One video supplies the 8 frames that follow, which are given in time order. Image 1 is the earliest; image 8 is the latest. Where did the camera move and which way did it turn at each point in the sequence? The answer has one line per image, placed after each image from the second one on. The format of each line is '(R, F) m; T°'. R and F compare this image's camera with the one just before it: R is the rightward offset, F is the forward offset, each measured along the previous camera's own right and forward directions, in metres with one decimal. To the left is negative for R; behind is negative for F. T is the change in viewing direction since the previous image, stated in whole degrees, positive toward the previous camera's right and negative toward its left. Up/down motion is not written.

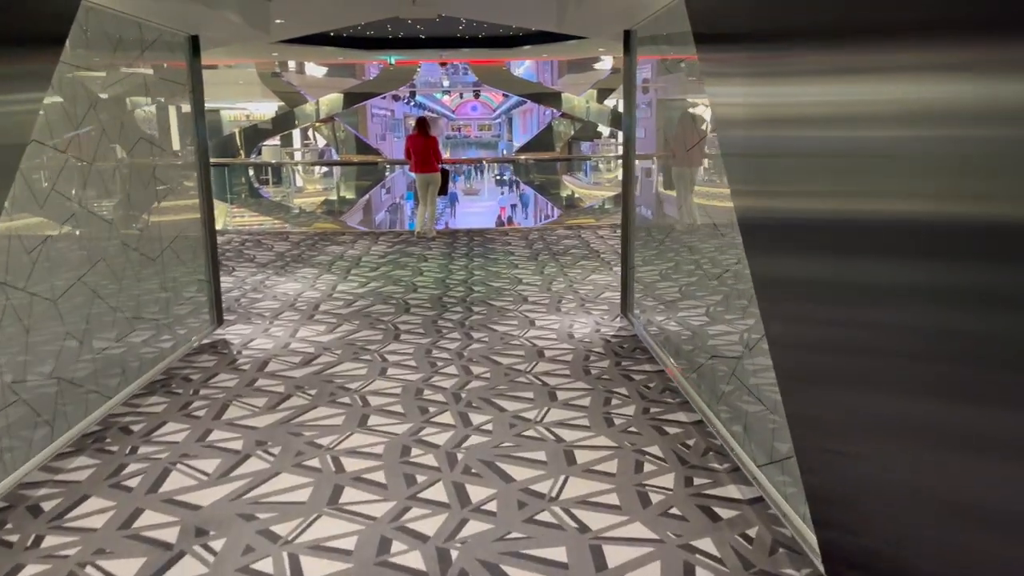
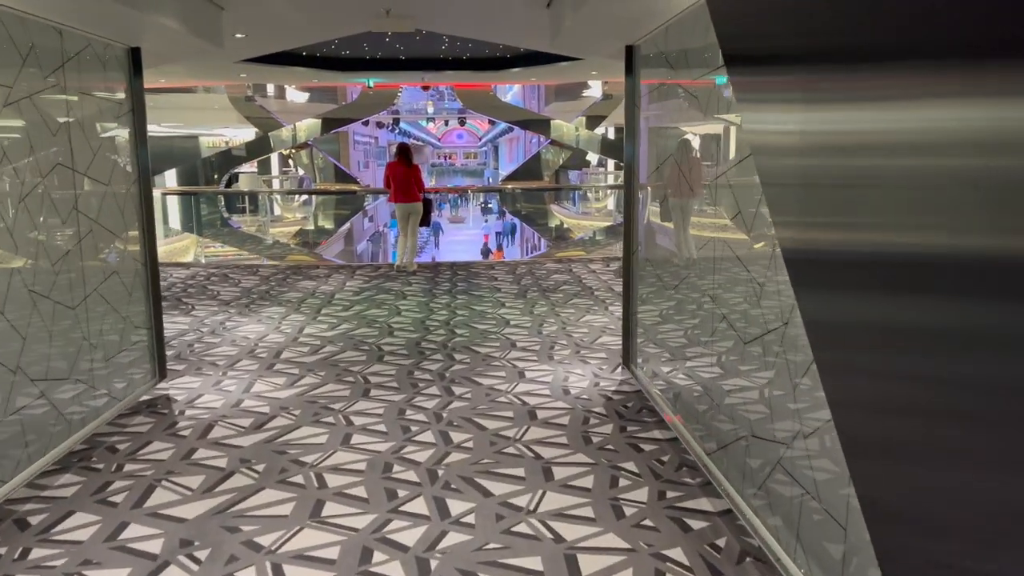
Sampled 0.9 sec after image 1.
(0.0, +0.7) m; +1°
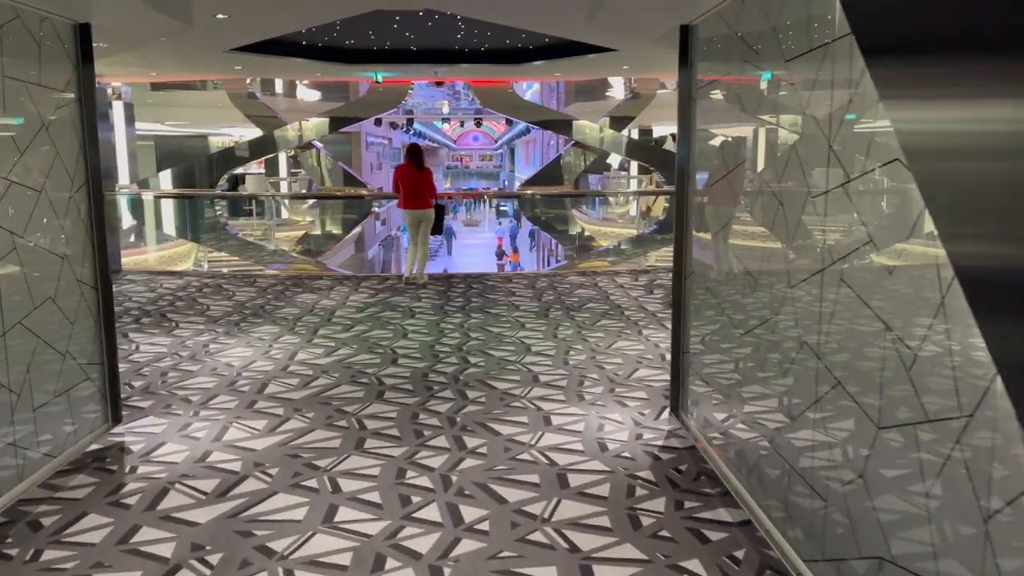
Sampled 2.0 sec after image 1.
(-0.1, +0.9) m; -1°
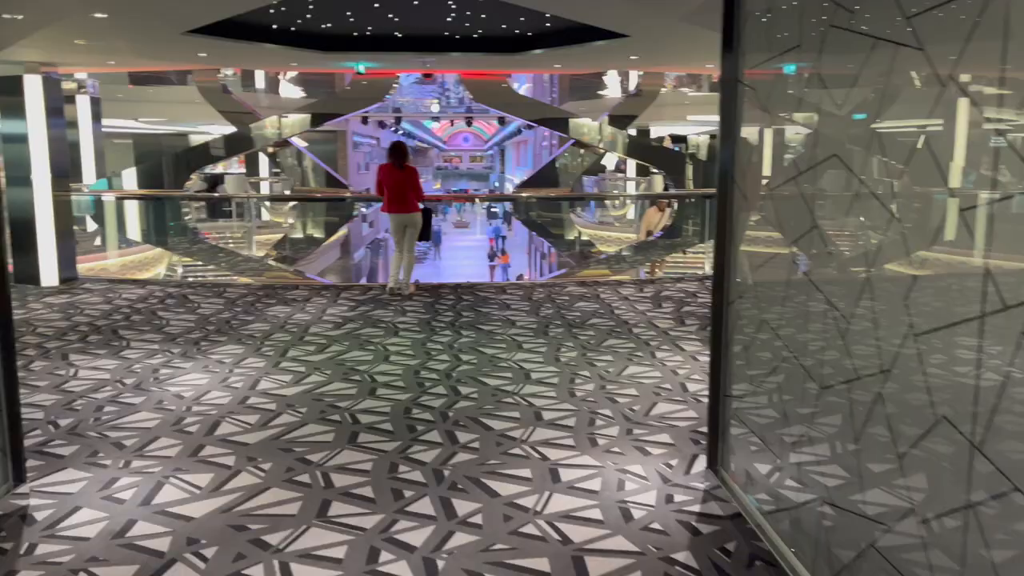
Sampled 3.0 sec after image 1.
(-0.1, +0.8) m; +1°
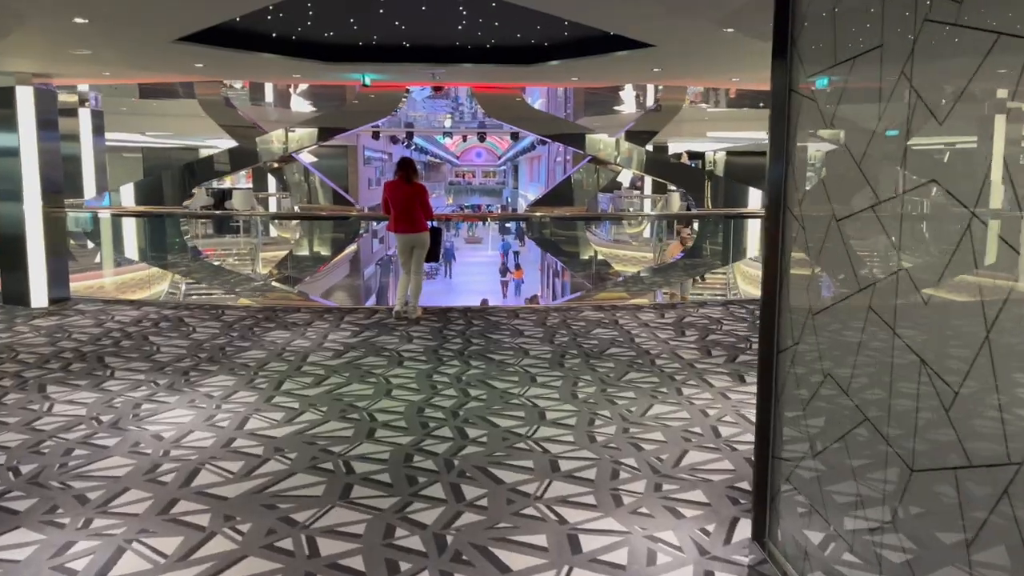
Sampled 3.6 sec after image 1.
(0.0, +0.5) m; -1°
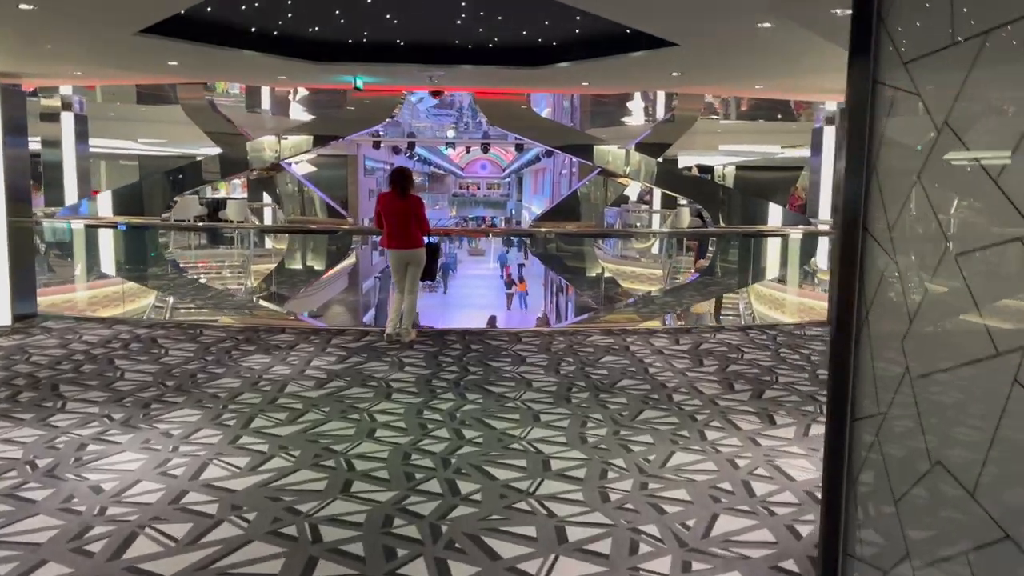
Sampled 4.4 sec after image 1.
(0.0, +0.6) m; 0°
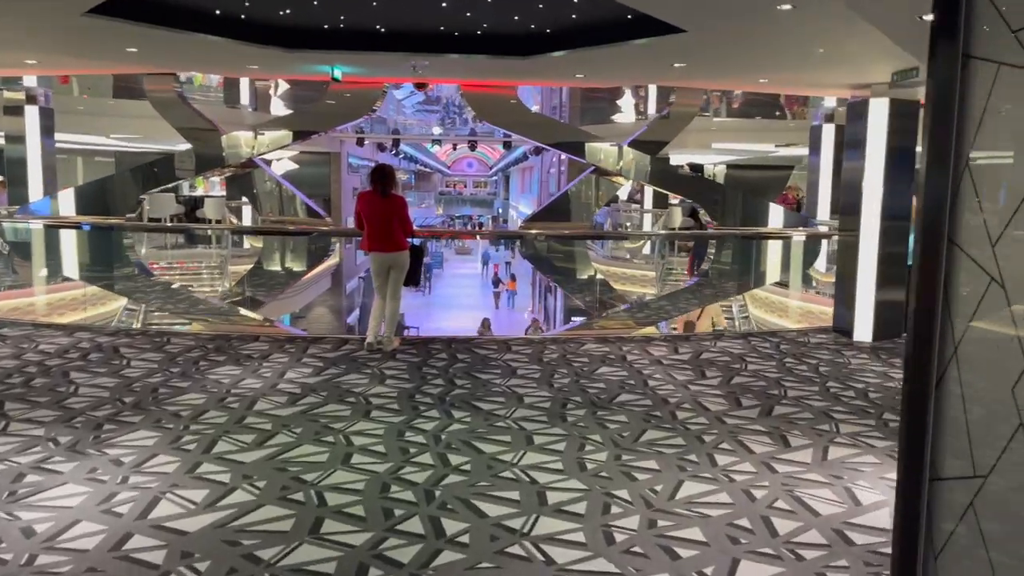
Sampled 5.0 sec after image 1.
(0.0, +0.5) m; +1°
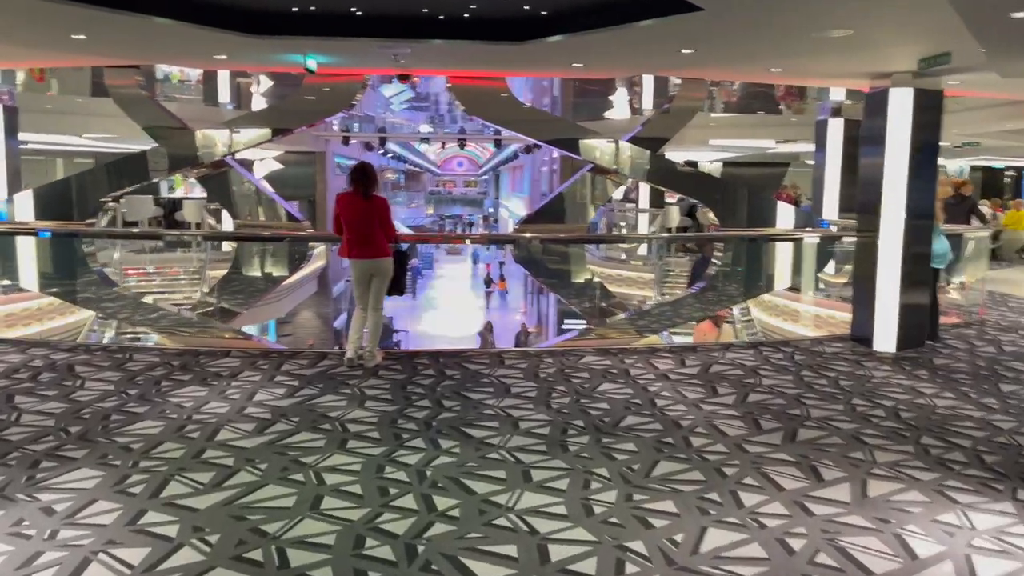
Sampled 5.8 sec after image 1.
(0.0, +0.6) m; +1°
